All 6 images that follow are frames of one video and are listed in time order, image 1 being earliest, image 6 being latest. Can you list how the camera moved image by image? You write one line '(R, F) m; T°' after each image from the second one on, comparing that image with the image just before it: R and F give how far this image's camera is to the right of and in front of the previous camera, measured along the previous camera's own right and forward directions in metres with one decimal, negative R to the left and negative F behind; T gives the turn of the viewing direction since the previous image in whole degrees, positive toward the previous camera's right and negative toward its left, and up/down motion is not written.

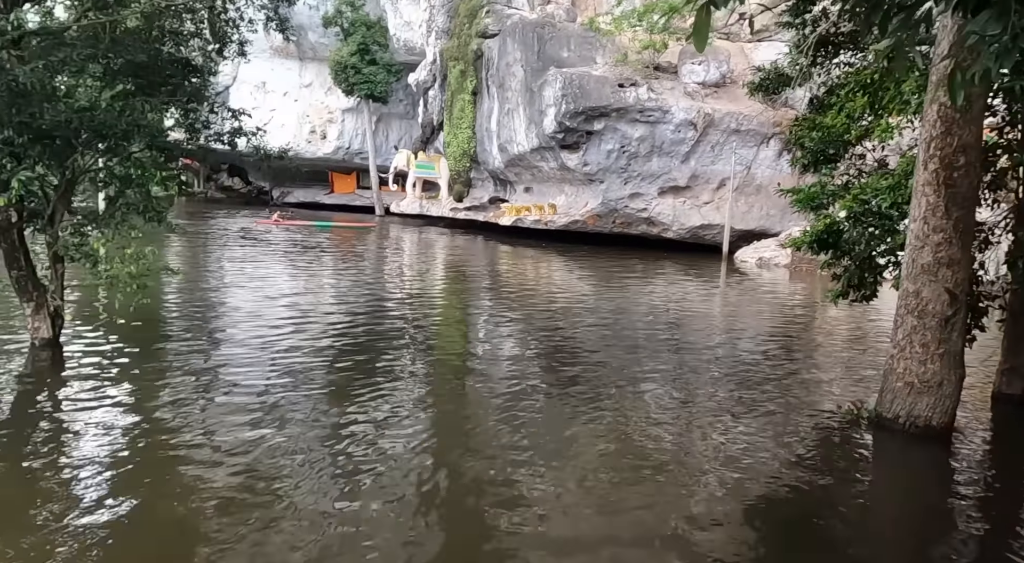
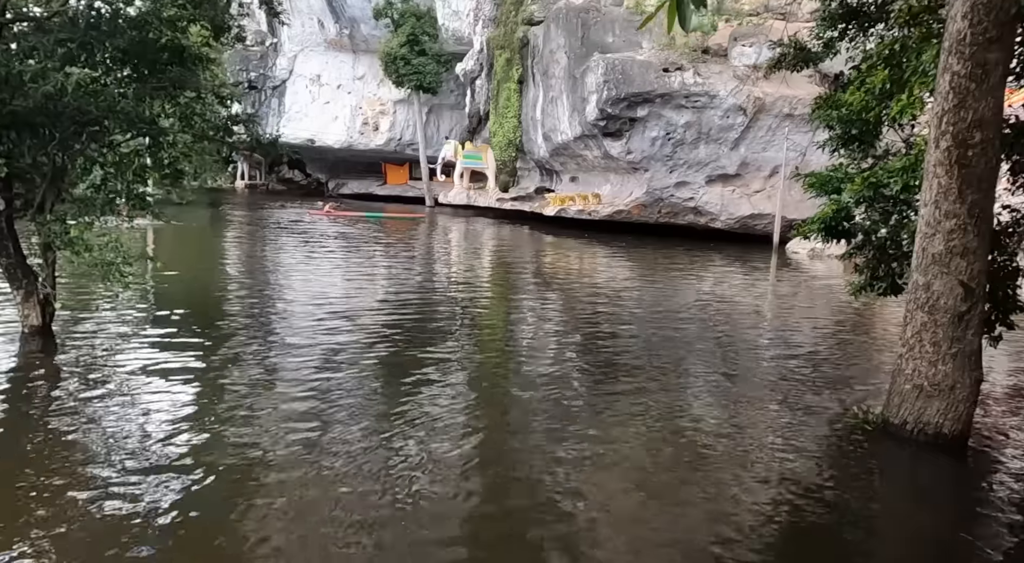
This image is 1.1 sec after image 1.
(+0.6, +0.4) m; -5°
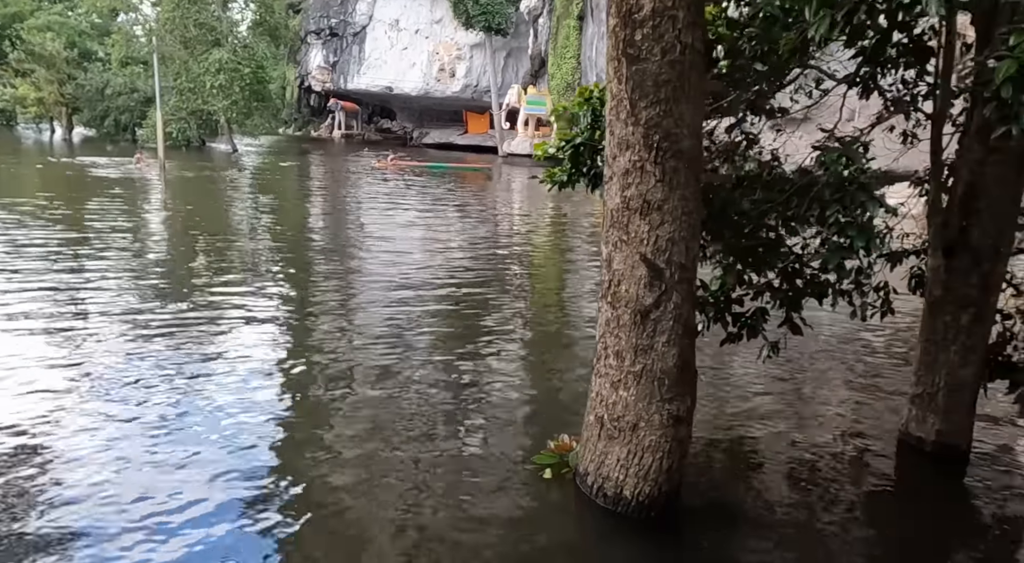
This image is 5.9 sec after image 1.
(+2.6, +1.8) m; -9°
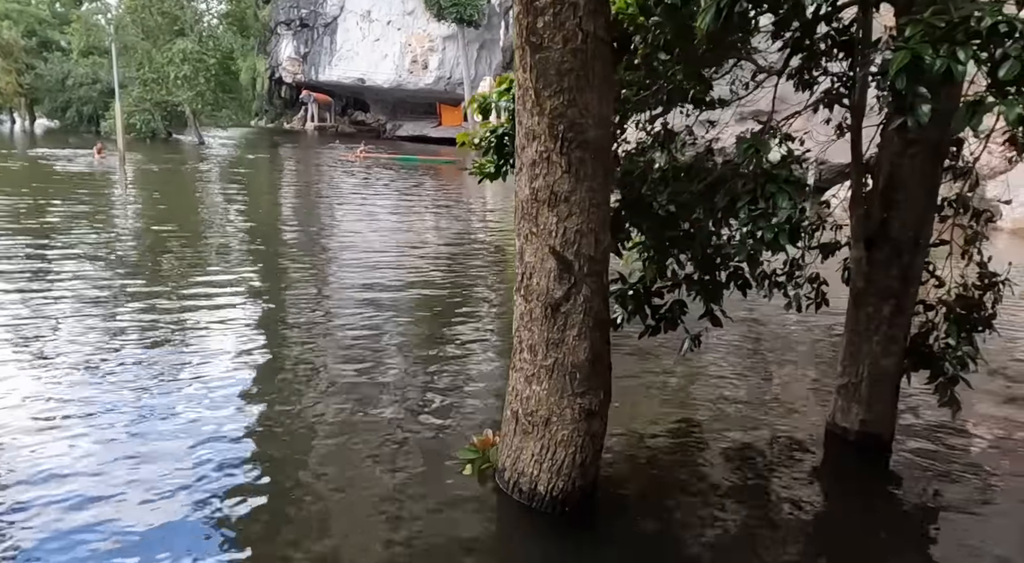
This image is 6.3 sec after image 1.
(+0.2, 0.0) m; +1°
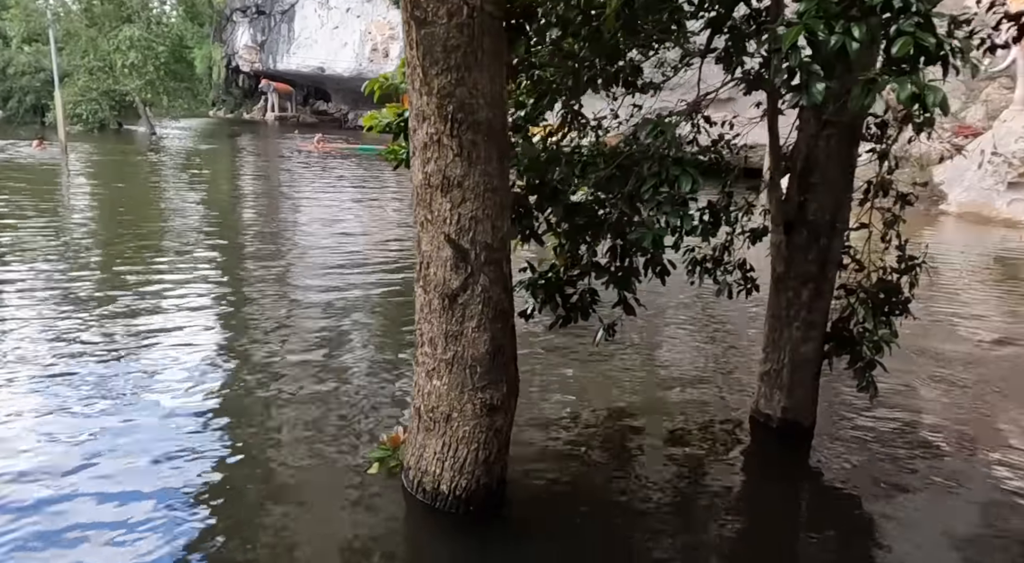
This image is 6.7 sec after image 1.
(+0.3, +0.1) m; +2°
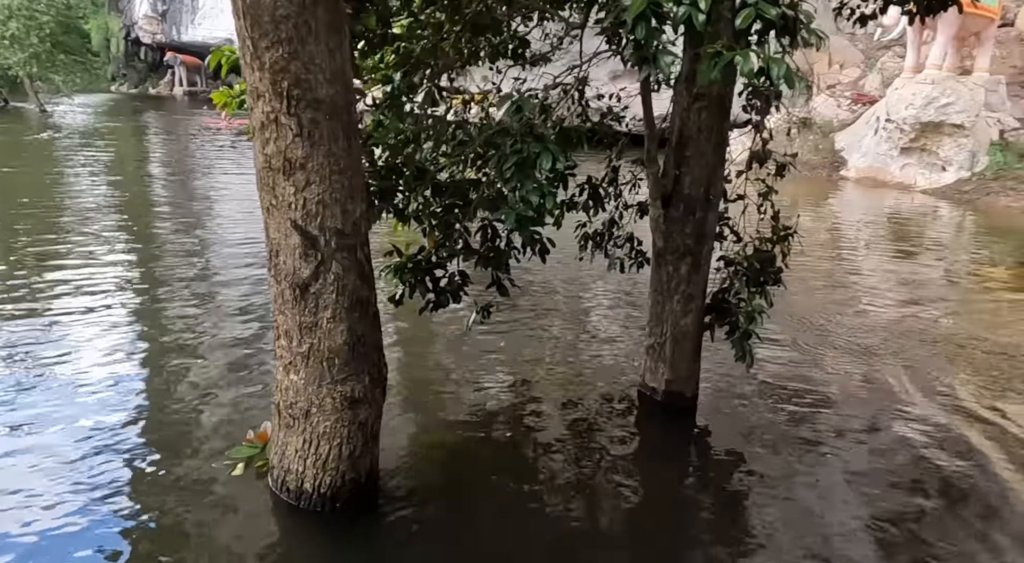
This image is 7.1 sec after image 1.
(+0.2, +0.1) m; +5°
